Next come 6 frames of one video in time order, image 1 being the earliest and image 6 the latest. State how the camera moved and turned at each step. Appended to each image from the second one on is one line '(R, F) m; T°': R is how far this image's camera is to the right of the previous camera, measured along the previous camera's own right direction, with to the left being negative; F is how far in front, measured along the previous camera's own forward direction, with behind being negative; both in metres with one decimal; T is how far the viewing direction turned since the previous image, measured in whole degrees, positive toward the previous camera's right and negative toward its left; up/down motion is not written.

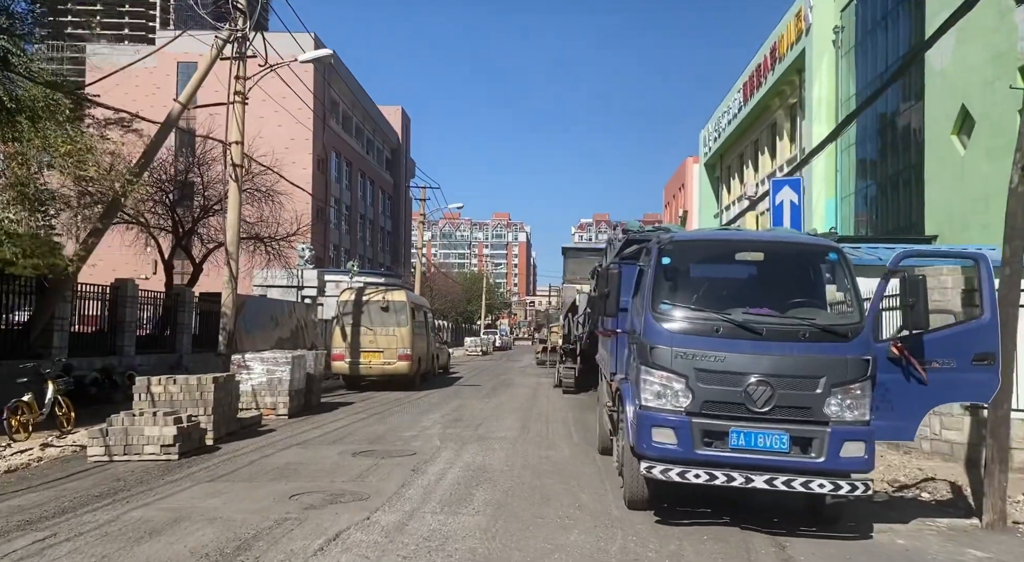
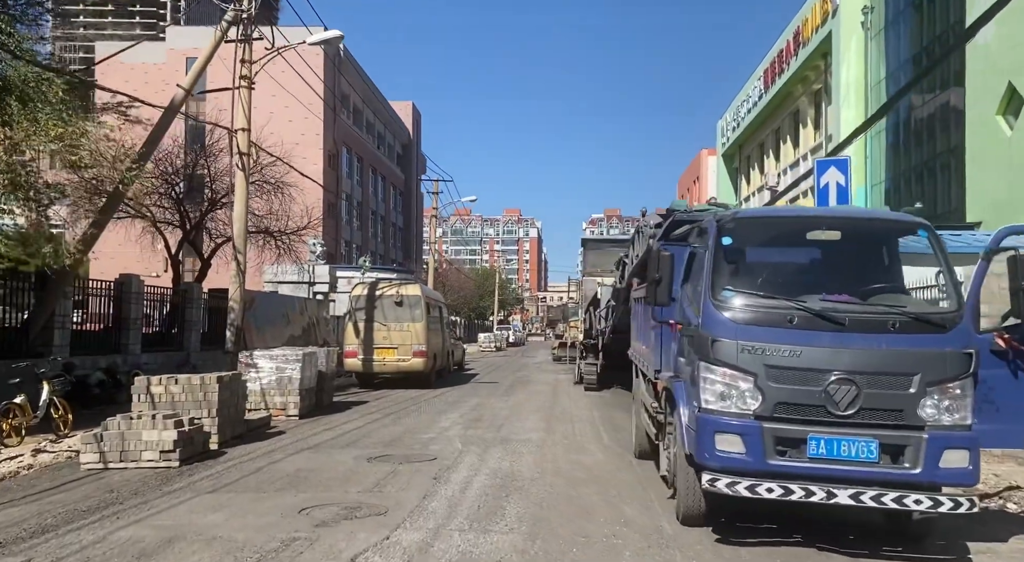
(-0.2, +0.8) m; -1°
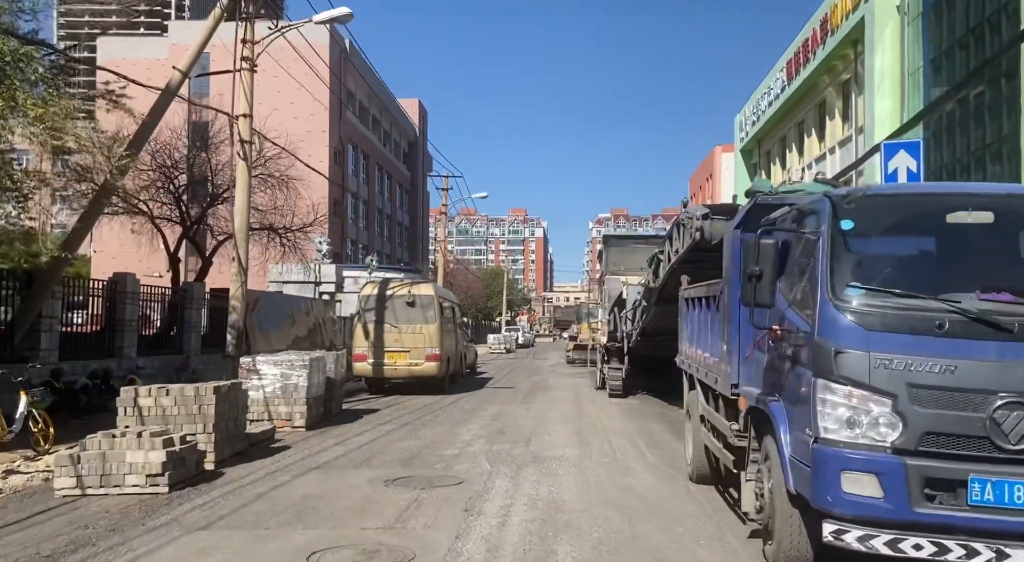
(-0.3, +1.2) m; 0°
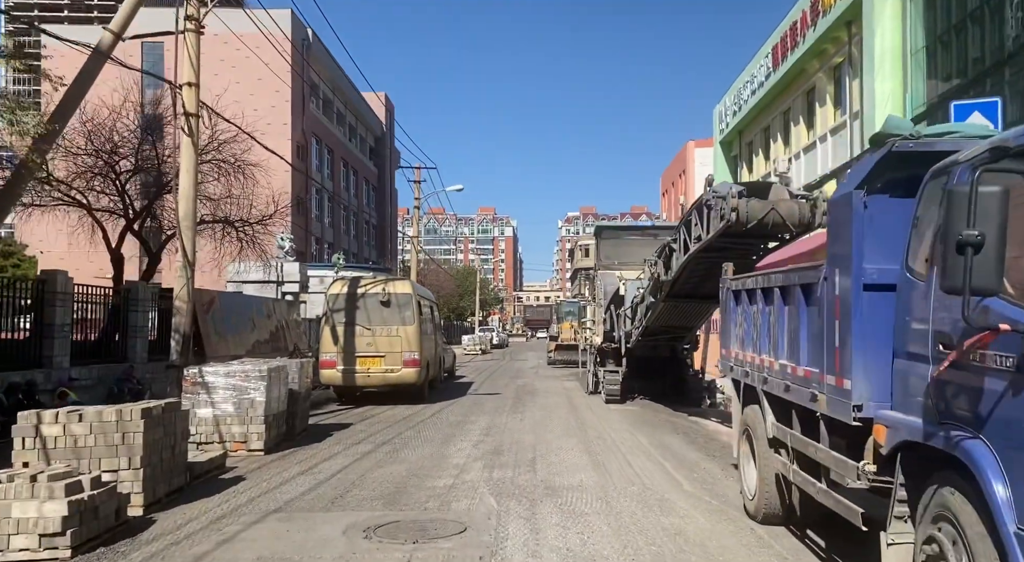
(-0.4, +1.8) m; +2°
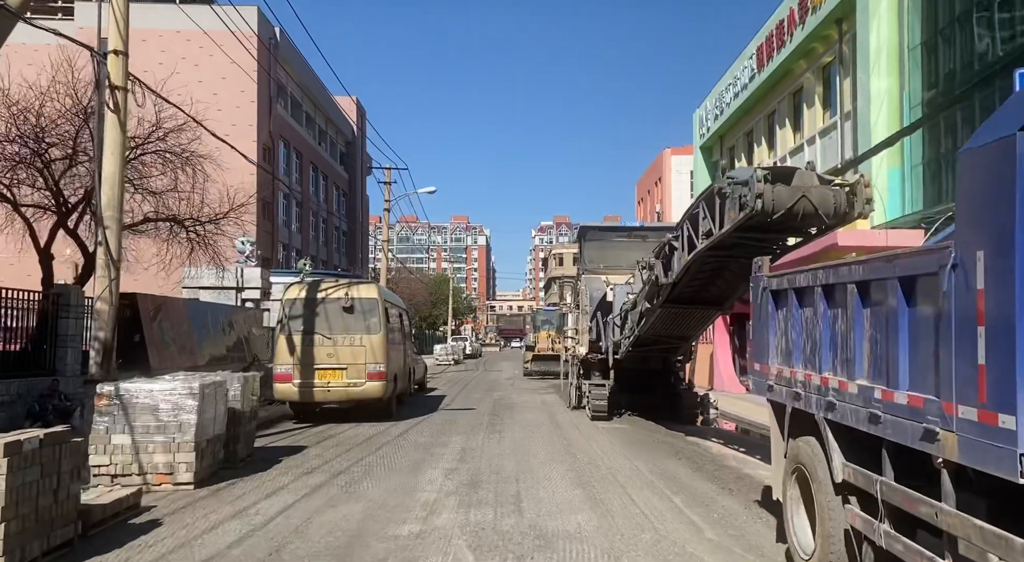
(-0.1, +1.6) m; +2°
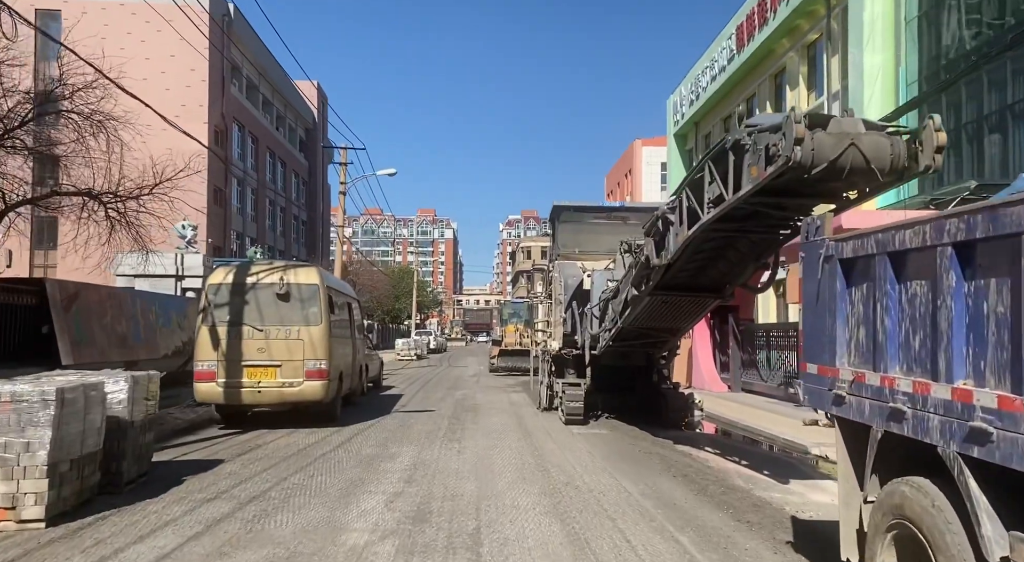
(+0.1, +1.9) m; +2°
